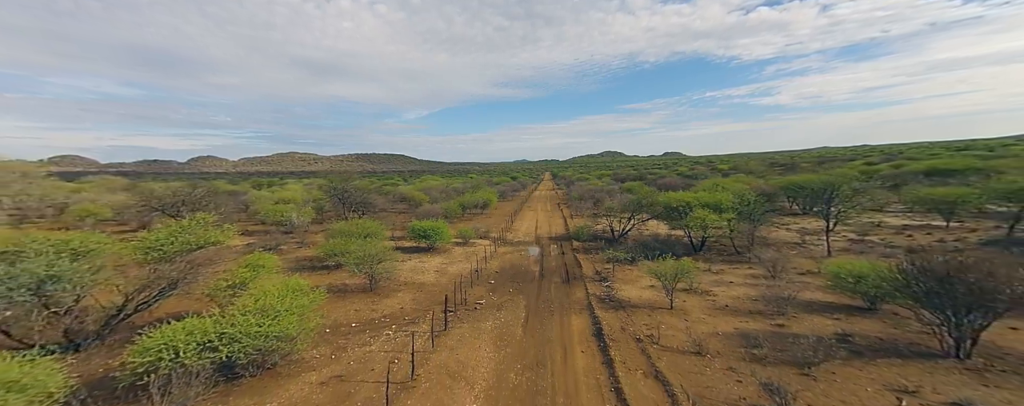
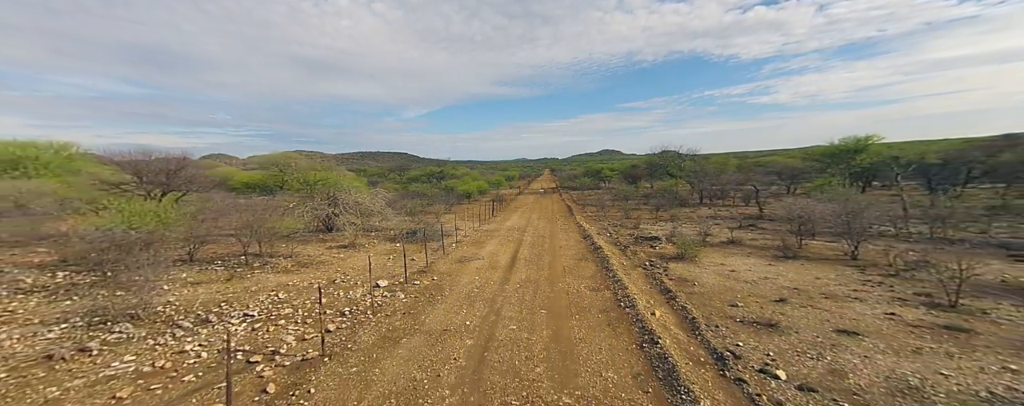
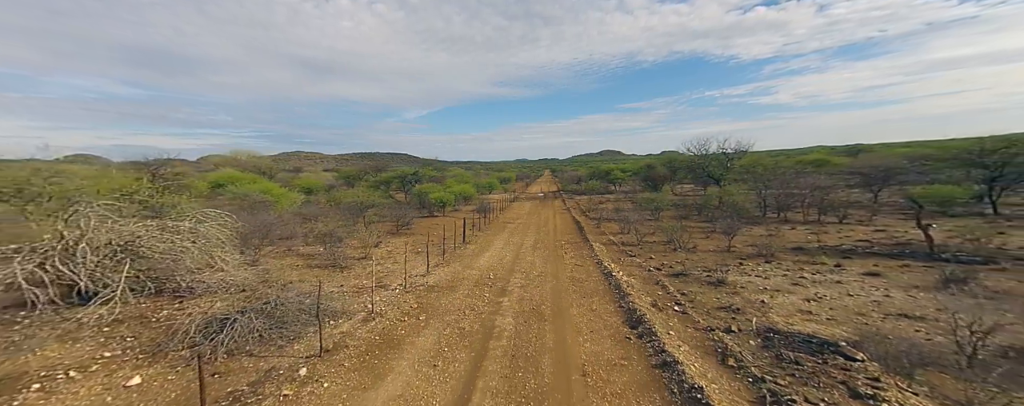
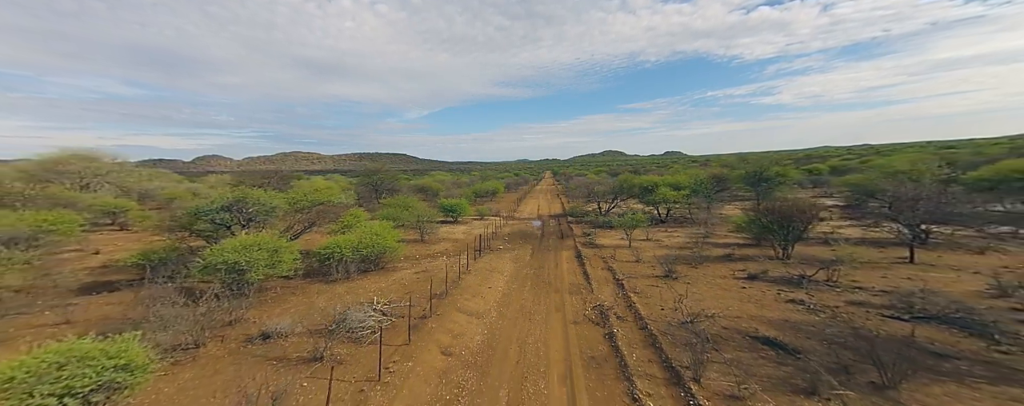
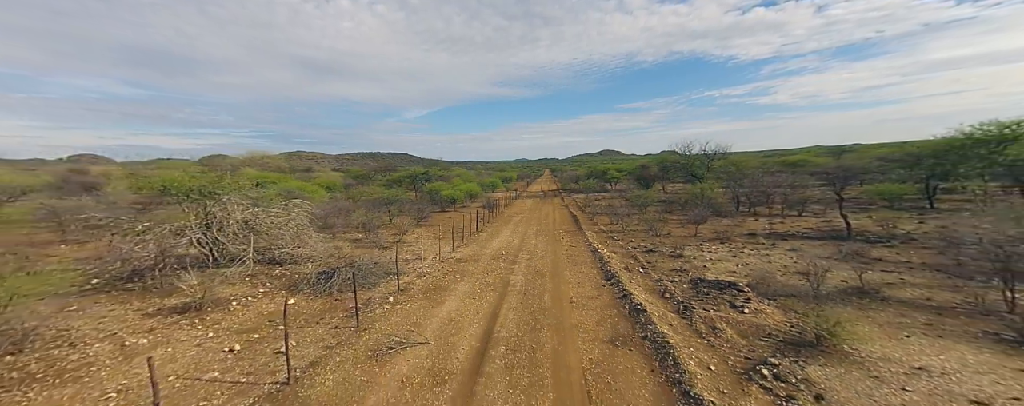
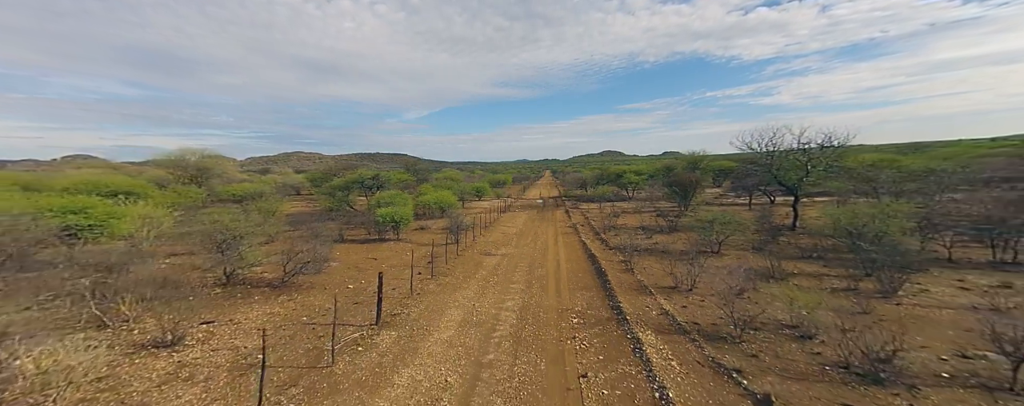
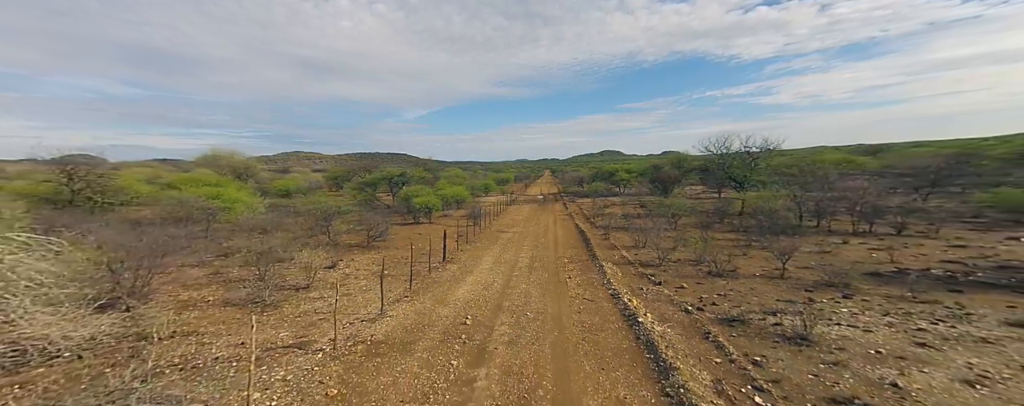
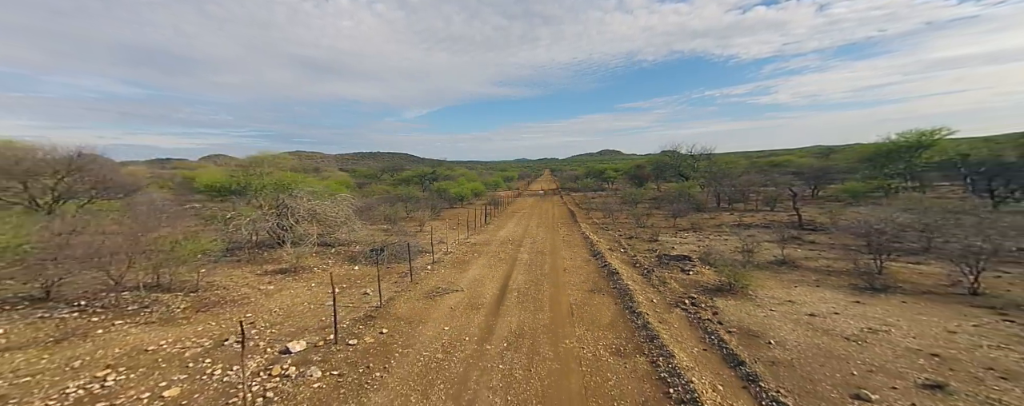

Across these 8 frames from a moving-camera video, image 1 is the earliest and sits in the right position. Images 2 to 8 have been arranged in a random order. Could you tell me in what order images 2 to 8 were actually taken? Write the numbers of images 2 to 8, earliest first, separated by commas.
4, 6, 7, 3, 5, 8, 2
